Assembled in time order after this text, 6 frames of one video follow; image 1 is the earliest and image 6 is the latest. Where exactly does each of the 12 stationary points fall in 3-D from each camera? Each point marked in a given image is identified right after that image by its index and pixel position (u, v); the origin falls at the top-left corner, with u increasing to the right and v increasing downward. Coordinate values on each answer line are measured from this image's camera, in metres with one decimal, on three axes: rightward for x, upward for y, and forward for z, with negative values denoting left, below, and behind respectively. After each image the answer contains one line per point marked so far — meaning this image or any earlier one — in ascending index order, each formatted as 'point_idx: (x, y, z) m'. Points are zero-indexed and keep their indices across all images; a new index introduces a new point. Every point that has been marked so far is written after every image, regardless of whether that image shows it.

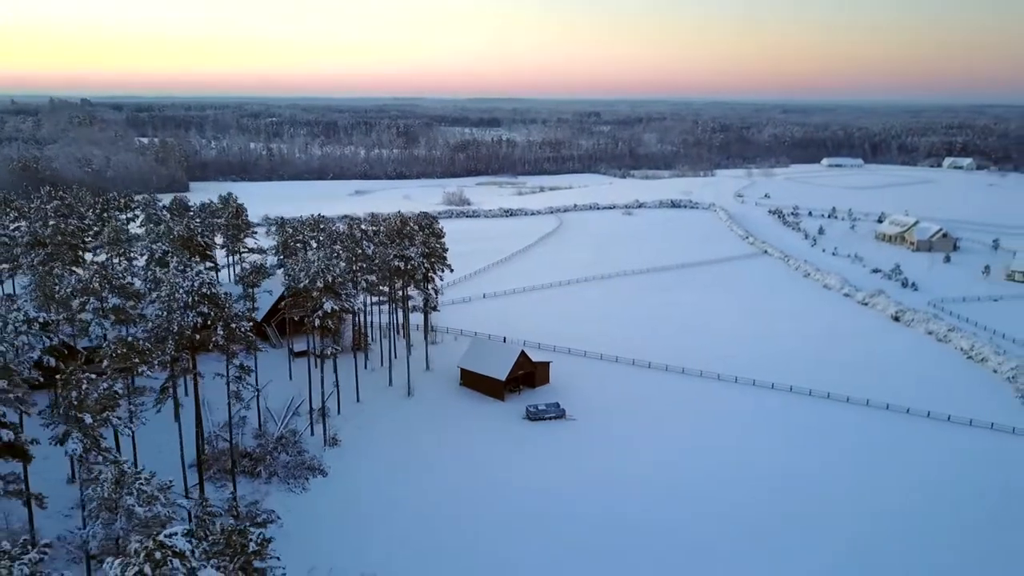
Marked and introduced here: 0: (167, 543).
0: (-4.9, -3.7, +9.5) m
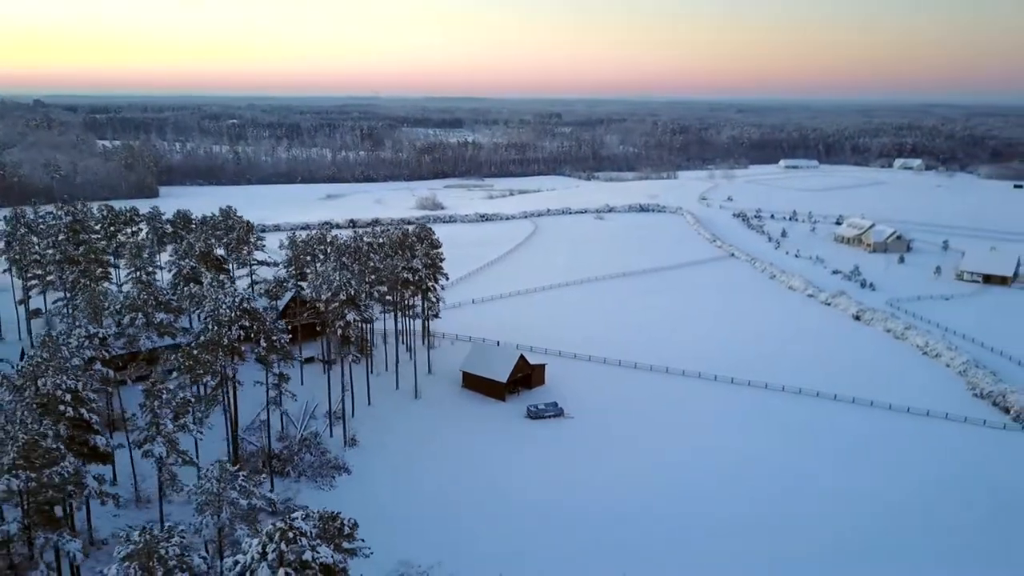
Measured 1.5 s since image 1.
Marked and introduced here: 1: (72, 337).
0: (-3.7, -4.1, +11.3) m
1: (-12.1, -1.4, +18.6) m
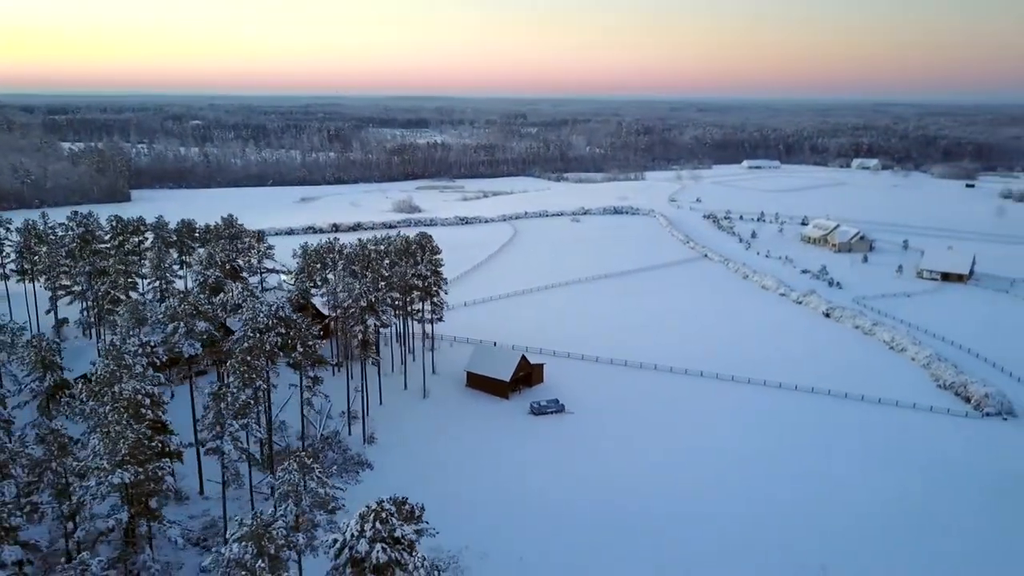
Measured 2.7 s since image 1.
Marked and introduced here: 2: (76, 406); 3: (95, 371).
0: (-2.5, -4.3, +12.9) m
1: (-11.2, -1.7, +19.8) m
2: (-11.2, -3.0, +17.3) m
3: (-10.9, -2.2, +17.6) m
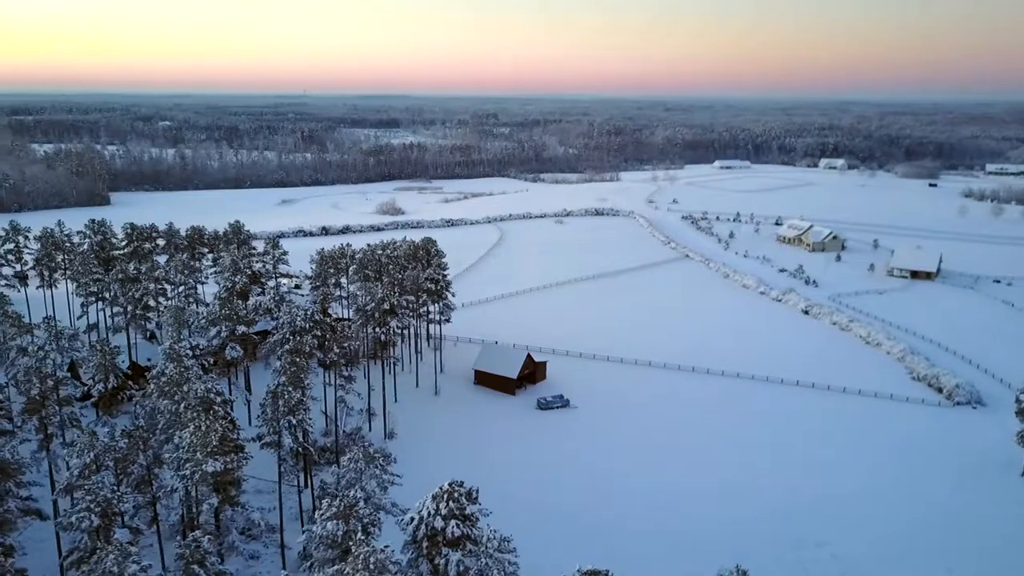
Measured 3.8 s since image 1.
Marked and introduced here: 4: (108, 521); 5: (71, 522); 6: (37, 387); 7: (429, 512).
0: (-1.3, -4.4, +14.6) m
1: (-10.3, -1.9, +21.2) m
2: (-10.1, -3.2, +18.7) m
3: (-9.9, -2.4, +18.9) m
4: (-8.6, -5.0, +14.5) m
5: (-9.2, -4.9, +14.2) m
6: (-12.9, -2.7, +18.3) m
7: (-1.8, -4.8, +14.5) m
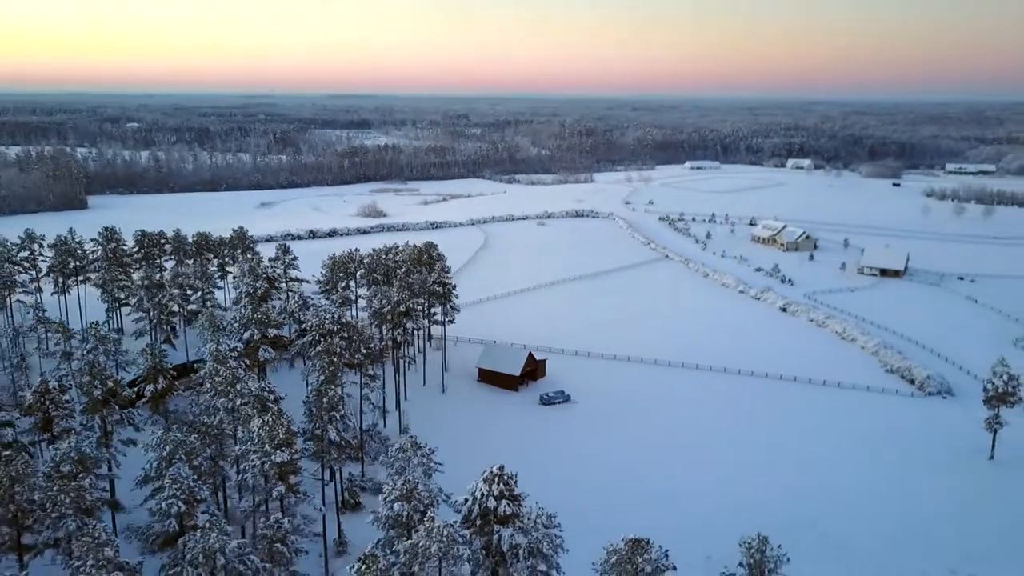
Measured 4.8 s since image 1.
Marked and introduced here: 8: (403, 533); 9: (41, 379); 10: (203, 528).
0: (-0.3, -4.4, +16.3) m
1: (-9.6, -2.1, +22.5) m
2: (-9.3, -3.4, +20.0) m
3: (-9.0, -2.6, +20.3) m
4: (-7.6, -5.2, +15.9) m
5: (-8.1, -5.1, +15.5) m
6: (-12.0, -2.9, +19.5) m
7: (-0.8, -4.9, +16.2) m
8: (-2.6, -5.8, +16.0) m
9: (-13.4, -2.6, +19.2) m
10: (-6.7, -5.3, +14.8) m
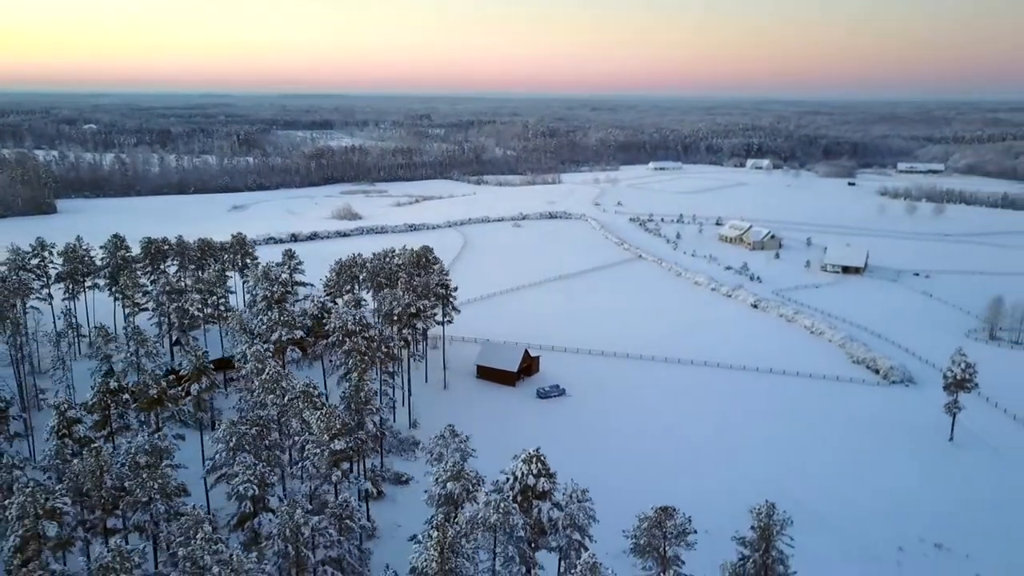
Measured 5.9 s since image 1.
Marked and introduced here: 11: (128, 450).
0: (+0.6, -4.5, +18.3) m
1: (-9.0, -2.2, +24.1) m
2: (-8.5, -3.5, +21.6) m
3: (-8.3, -2.7, +21.9) m
4: (-6.6, -5.3, +17.5) m
5: (-7.1, -5.2, +17.2) m
6: (-11.2, -3.1, +21.0) m
7: (+0.2, -5.0, +18.2) m
8: (-1.6, -5.9, +17.9) m
9: (-12.6, -2.8, +20.6) m
10: (-5.7, -5.4, +16.5) m
11: (-10.2, -4.3, +17.8) m
